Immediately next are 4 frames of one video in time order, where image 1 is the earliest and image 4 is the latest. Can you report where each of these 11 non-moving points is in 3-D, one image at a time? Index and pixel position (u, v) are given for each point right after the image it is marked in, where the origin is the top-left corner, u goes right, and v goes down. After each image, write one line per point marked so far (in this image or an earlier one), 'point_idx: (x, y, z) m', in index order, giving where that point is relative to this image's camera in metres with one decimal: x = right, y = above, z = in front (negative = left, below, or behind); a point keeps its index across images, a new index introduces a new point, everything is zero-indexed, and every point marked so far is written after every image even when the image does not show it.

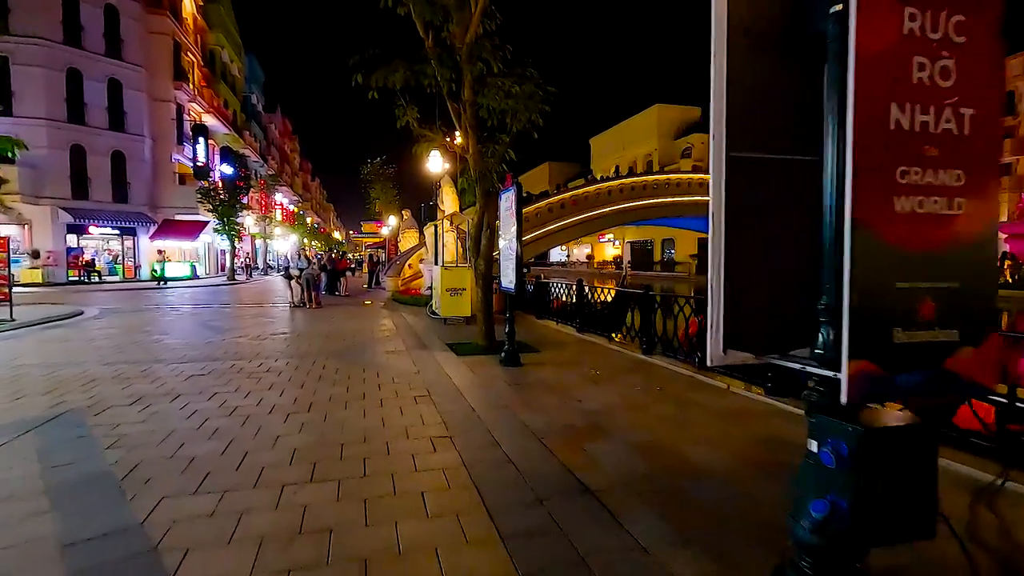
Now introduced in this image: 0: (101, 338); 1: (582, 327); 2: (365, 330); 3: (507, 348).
0: (-9.0, -1.1, +11.7) m
1: (+1.8, -1.0, +13.1) m
2: (-3.7, -1.1, +13.1) m
3: (-0.1, -1.0, +8.8) m
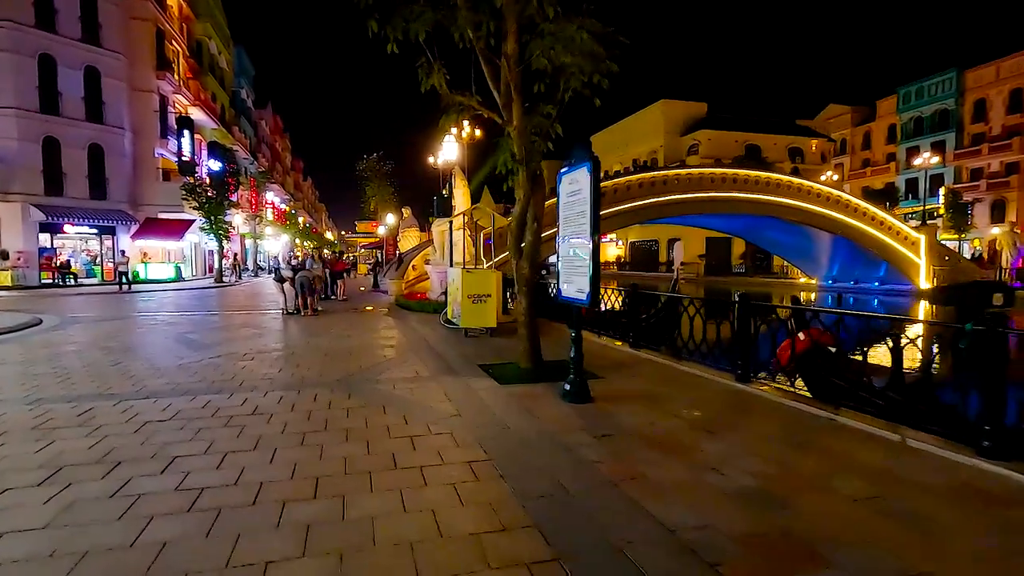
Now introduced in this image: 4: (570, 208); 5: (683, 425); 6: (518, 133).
0: (-8.2, -1.3, +9.4) m
1: (+2.5, -1.1, +10.9) m
2: (-2.9, -1.2, +10.9) m
3: (+0.8, -1.1, +6.7) m
4: (+0.7, +1.0, +6.7) m
5: (+1.8, -1.5, +5.7) m
6: (+0.1, +2.3, +8.0) m
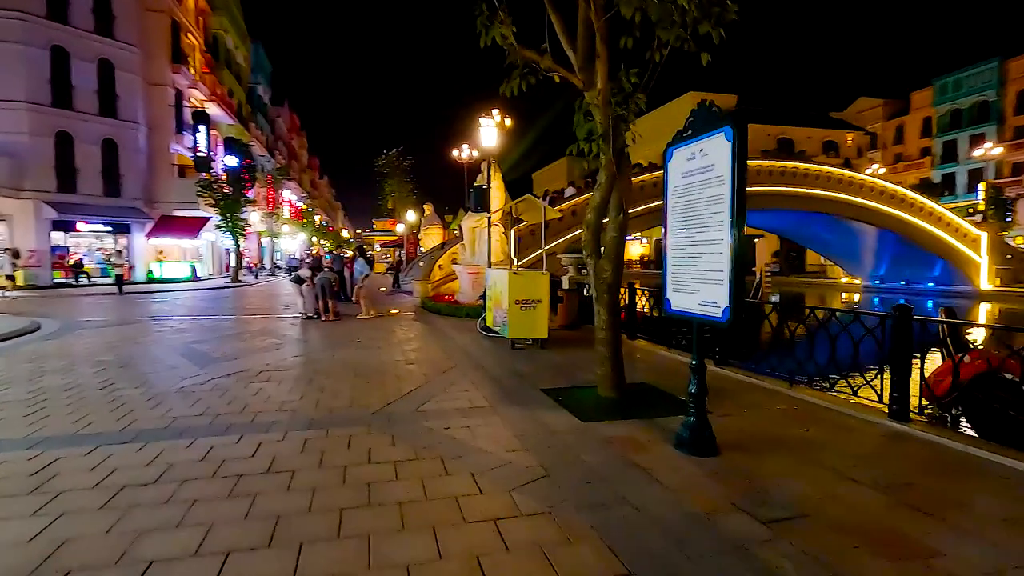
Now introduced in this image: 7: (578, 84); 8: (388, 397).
0: (-7.2, -1.3, +7.9) m
1: (+3.6, -1.2, +9.2) m
2: (-1.9, -1.3, +9.3) m
3: (+1.7, -1.2, +4.9) m
4: (+1.7, +0.9, +5.0) m
5: (+2.7, -1.6, +4.0) m
6: (+1.1, +2.2, +6.3) m
7: (+0.8, +2.5, +6.5) m
8: (-1.6, -1.4, +6.9) m
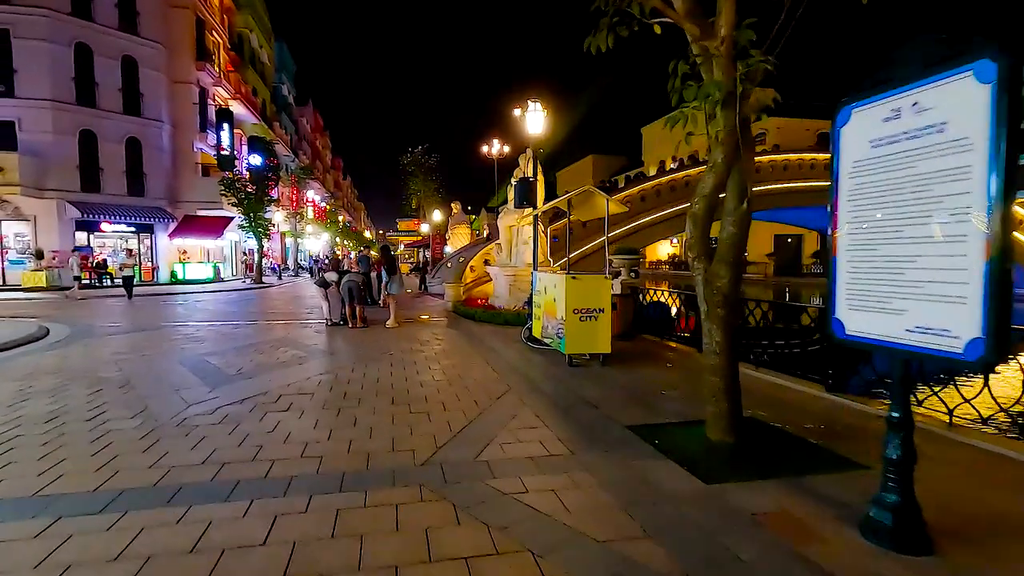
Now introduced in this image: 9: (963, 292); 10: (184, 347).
0: (-6.3, -1.4, +6.7) m
1: (+4.5, -1.3, +7.6) m
2: (-0.9, -1.4, +7.9) m
3: (+2.5, -1.3, +3.4) m
4: (+2.4, +0.7, +3.4) m
5: (+3.5, -1.7, +2.4) m
6: (+1.9, +2.1, +4.8) m
7: (+1.6, +2.4, +5.0) m
8: (-0.8, -1.5, +5.4) m
9: (+2.6, 0.0, +3.0) m
10: (-6.9, -1.2, +11.1) m
